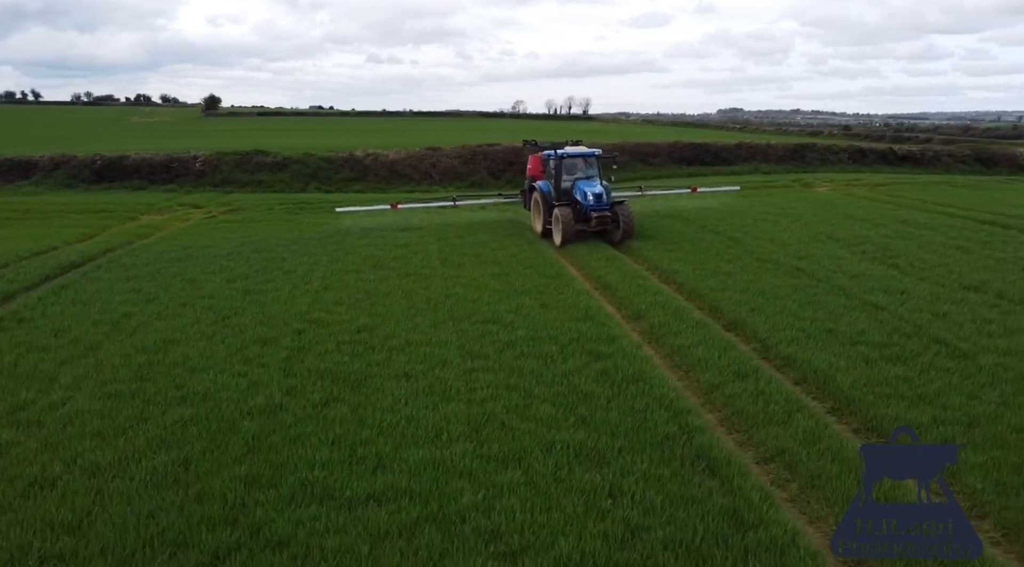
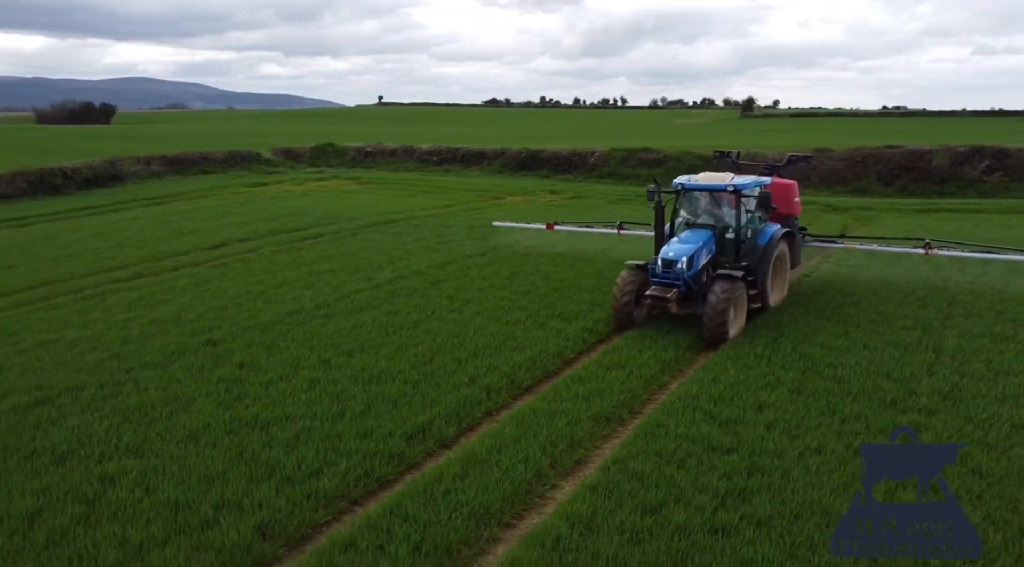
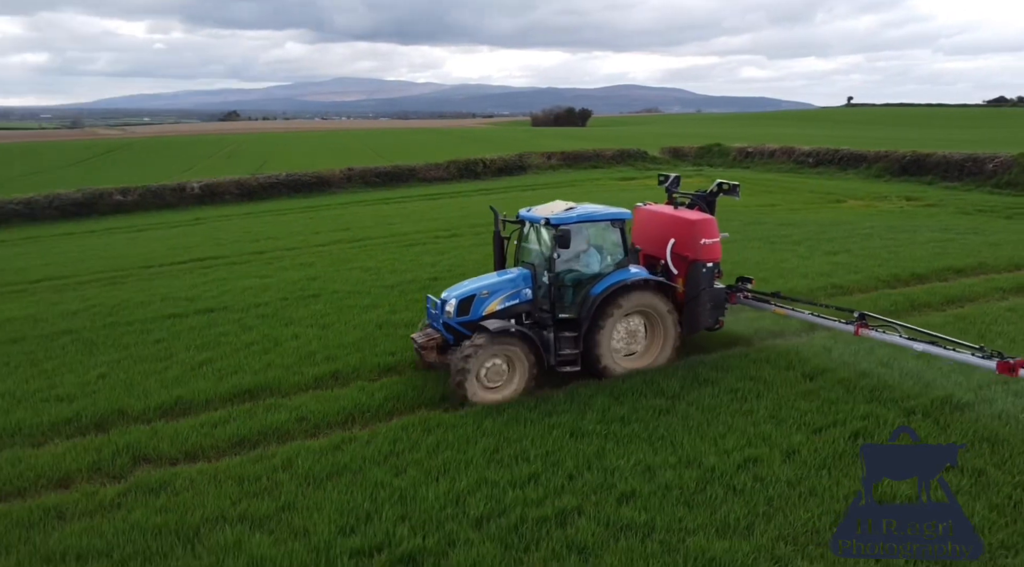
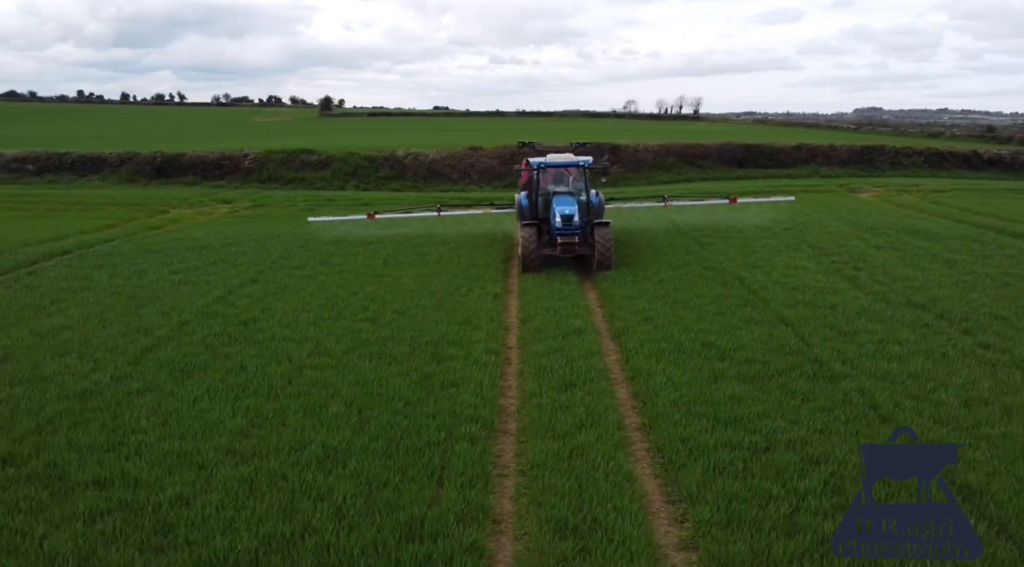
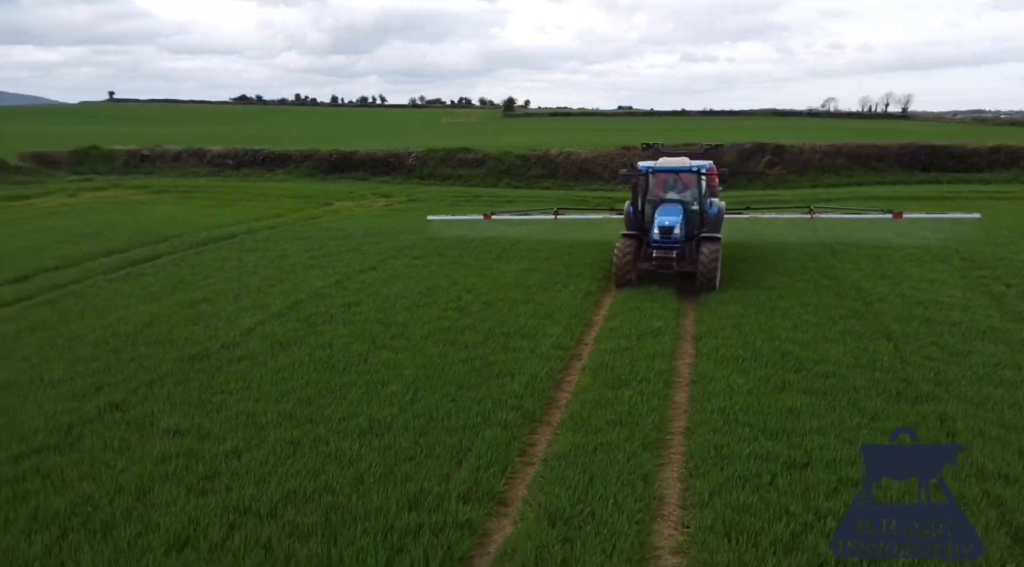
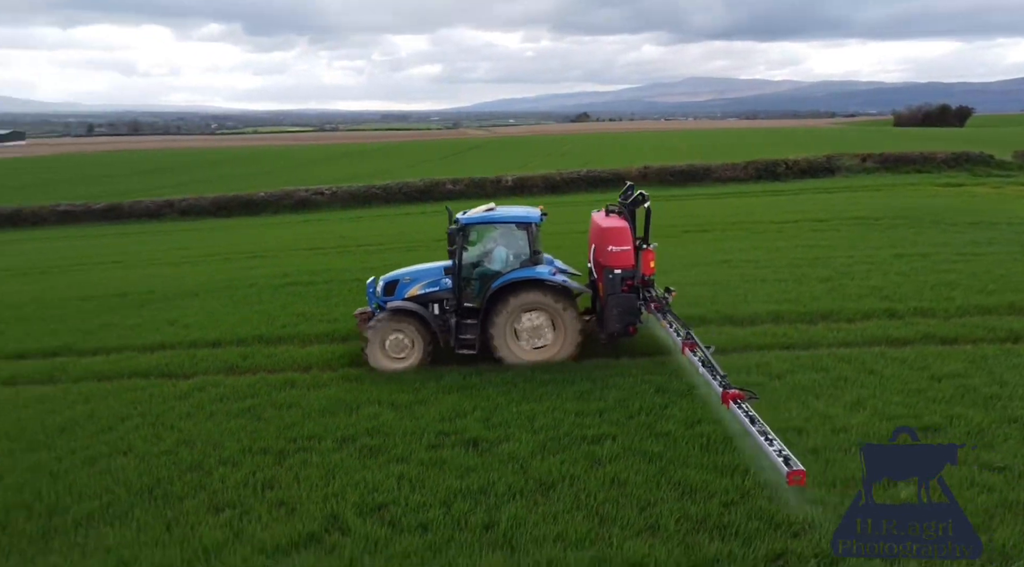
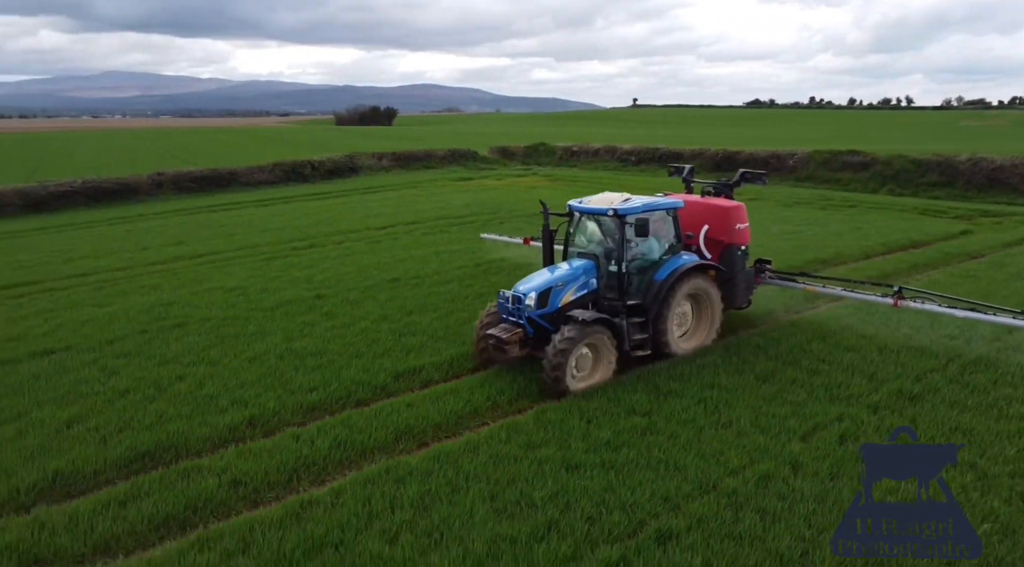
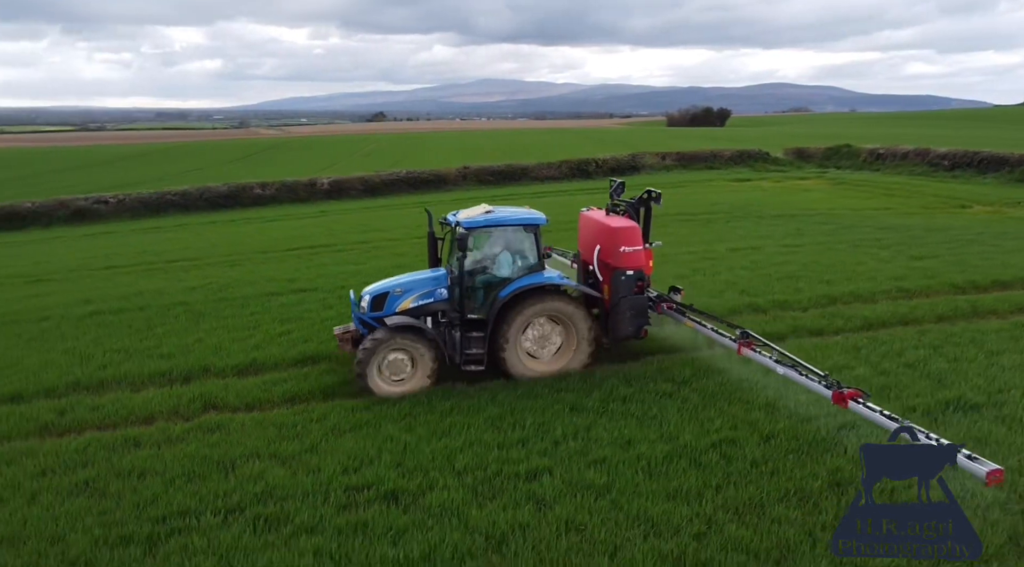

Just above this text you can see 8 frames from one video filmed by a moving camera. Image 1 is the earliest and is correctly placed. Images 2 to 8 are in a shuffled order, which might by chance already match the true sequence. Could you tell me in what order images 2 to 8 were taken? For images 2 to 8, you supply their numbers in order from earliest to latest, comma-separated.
4, 5, 2, 7, 3, 8, 6
